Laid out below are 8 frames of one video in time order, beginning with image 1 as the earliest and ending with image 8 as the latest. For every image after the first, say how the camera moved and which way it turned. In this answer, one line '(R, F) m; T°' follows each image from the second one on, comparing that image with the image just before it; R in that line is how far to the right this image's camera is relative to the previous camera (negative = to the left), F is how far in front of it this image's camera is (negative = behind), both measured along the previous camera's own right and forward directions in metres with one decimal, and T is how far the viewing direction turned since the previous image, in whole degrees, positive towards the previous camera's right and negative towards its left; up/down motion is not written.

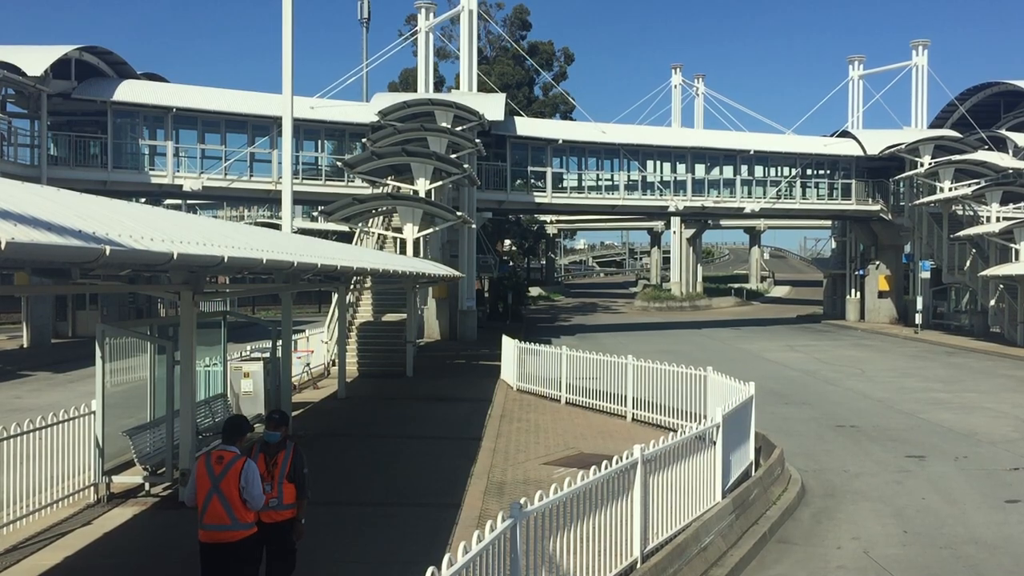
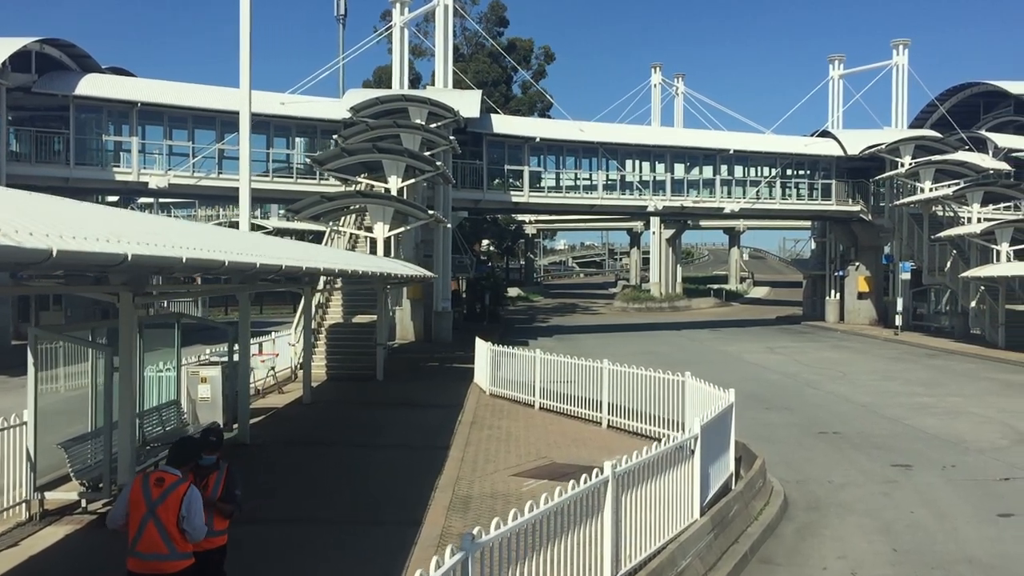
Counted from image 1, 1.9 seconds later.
(+0.1, +0.6) m; +1°
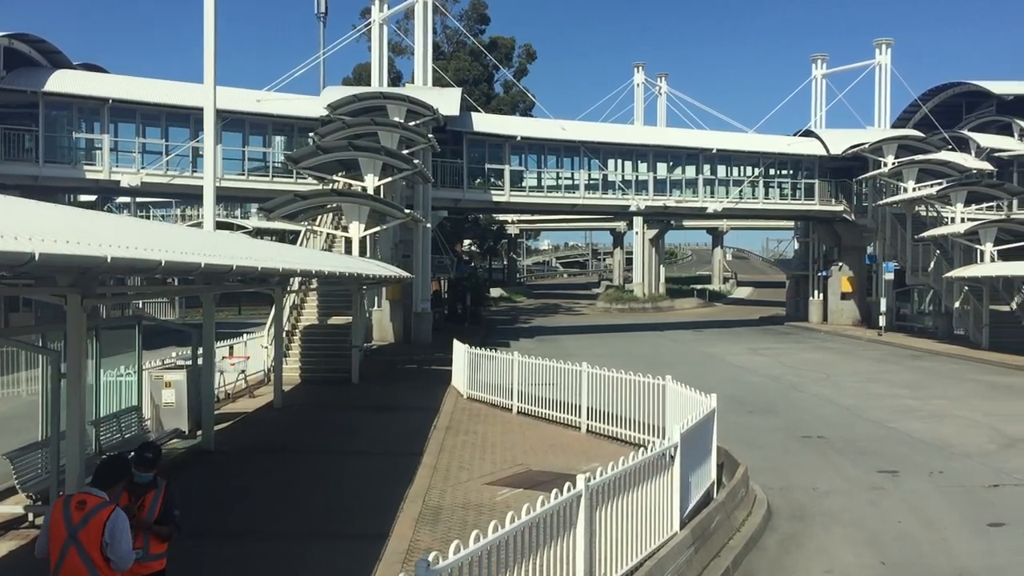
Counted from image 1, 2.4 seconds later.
(+0.1, +0.4) m; +1°
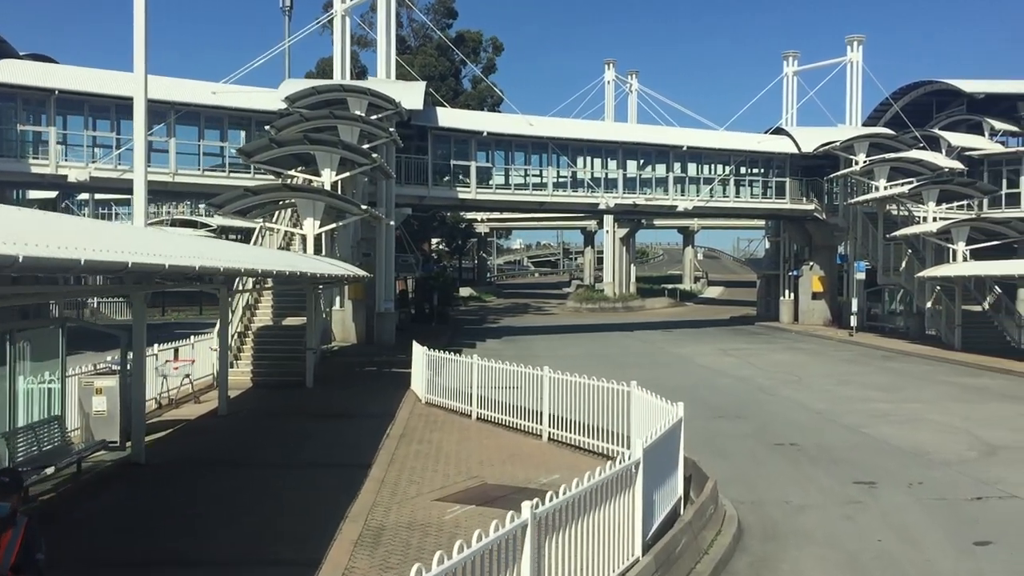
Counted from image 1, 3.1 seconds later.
(+0.2, +0.8) m; +2°
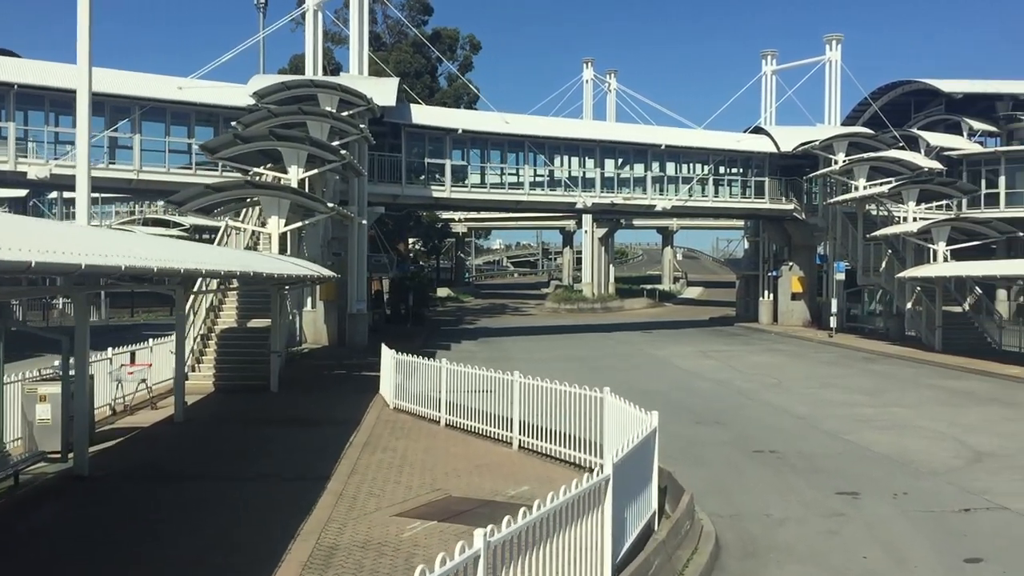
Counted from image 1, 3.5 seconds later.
(+0.1, +0.6) m; +1°
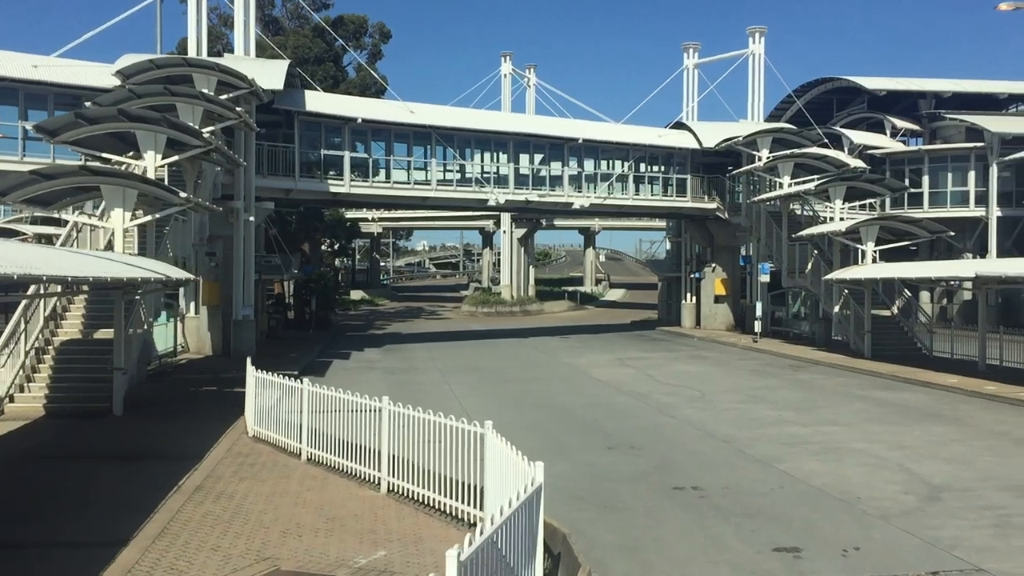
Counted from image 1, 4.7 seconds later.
(+0.6, +2.2) m; +4°
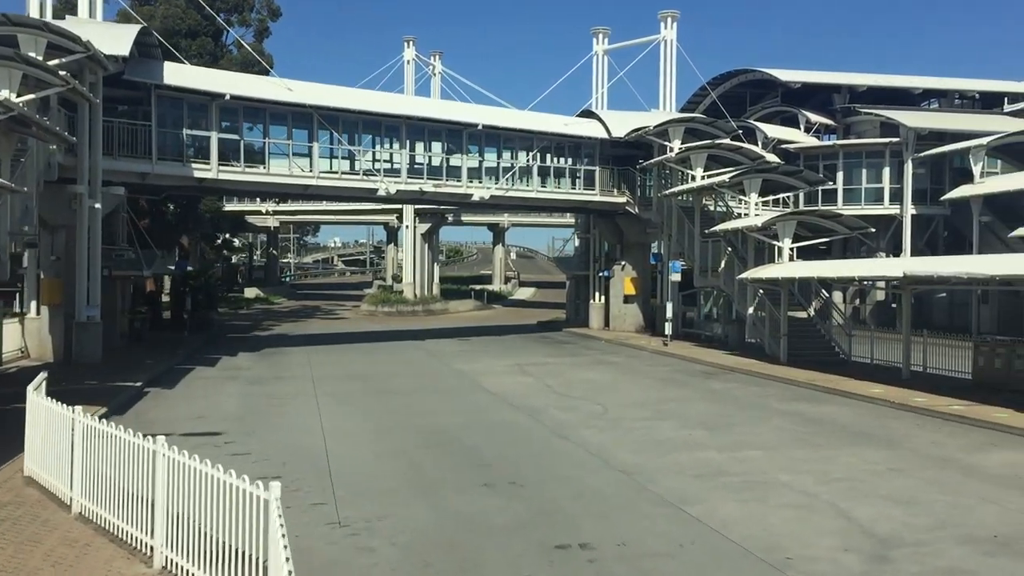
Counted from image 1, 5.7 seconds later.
(+0.7, +2.5) m; +5°
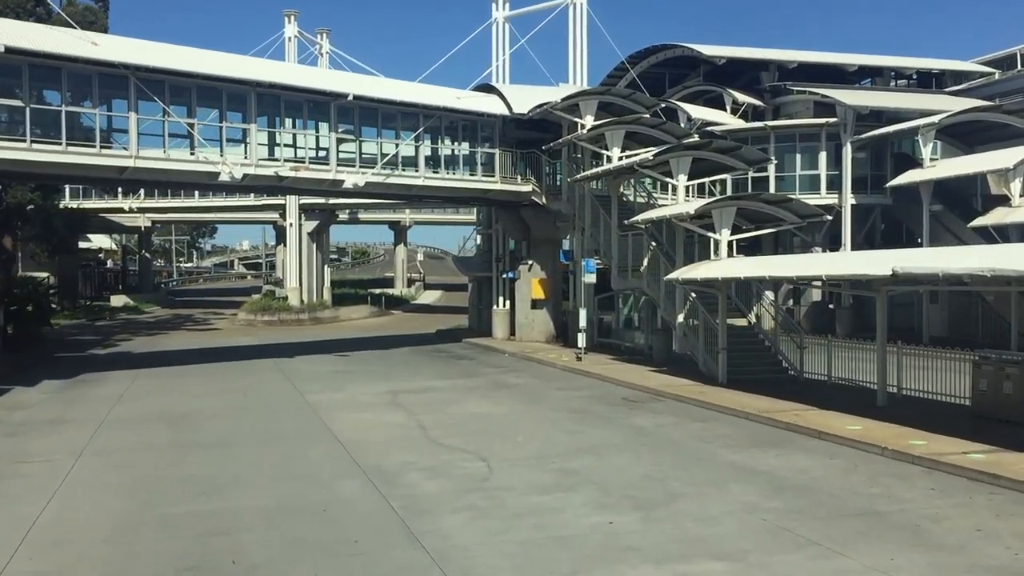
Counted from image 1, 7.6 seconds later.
(+0.9, +5.0) m; +5°
